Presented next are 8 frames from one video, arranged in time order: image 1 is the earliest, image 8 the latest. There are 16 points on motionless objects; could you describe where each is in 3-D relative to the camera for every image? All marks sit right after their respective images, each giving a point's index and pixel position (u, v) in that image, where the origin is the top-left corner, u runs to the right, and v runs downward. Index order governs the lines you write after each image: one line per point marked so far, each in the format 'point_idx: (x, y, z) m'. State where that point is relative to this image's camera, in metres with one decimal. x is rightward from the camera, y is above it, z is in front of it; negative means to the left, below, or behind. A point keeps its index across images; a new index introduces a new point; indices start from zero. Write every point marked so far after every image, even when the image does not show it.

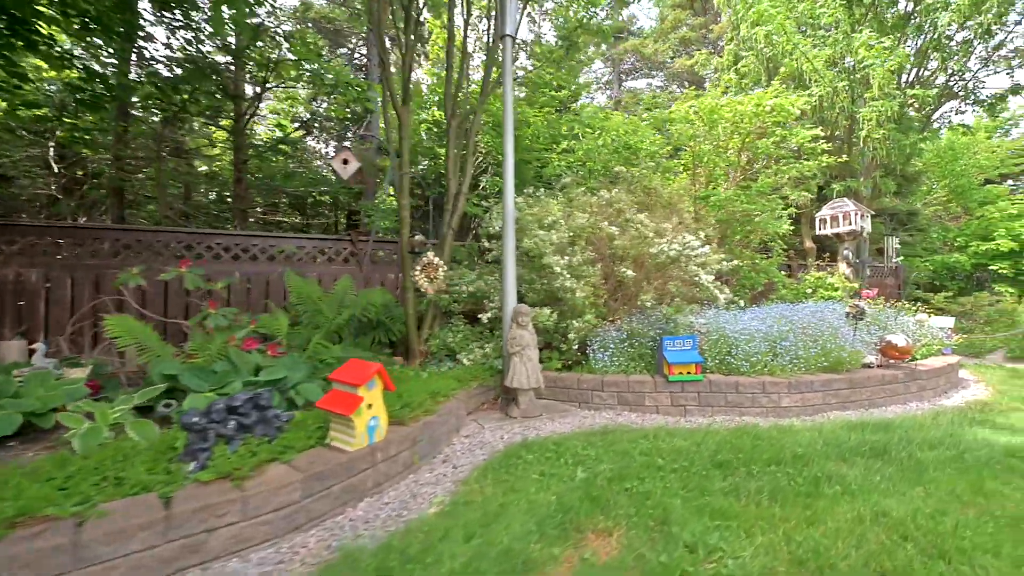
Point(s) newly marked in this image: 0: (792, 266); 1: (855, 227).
0: (+6.5, +0.5, +9.4) m
1: (+7.0, +1.2, +8.2) m
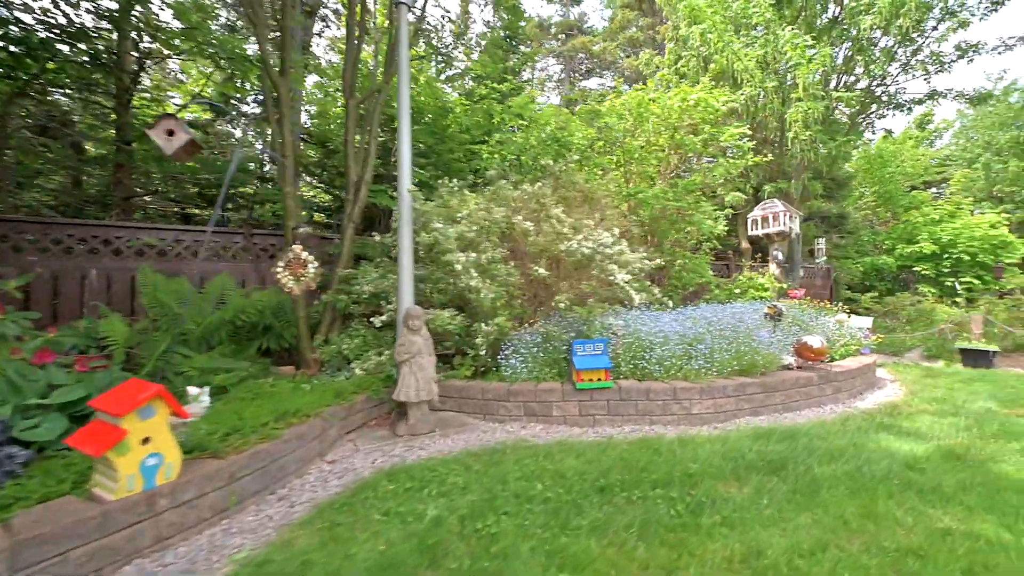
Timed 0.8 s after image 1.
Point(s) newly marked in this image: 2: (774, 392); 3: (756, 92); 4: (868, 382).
0: (+5.0, +0.5, +9.4) m
1: (+5.6, +1.2, +8.2) m
2: (+3.0, -1.2, +4.6) m
3: (+5.0, +4.0, +8.3) m
4: (+5.0, -1.3, +5.7) m
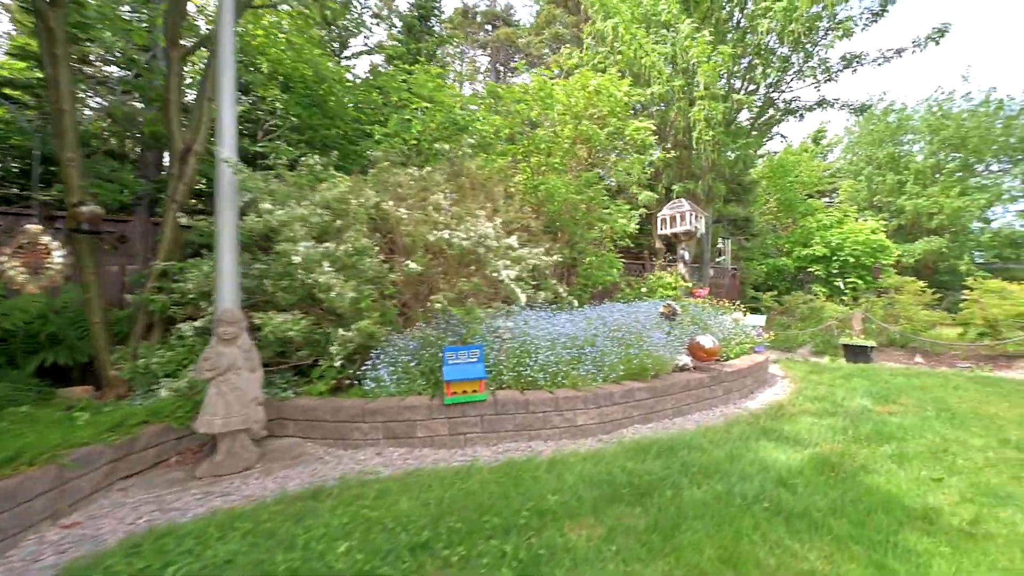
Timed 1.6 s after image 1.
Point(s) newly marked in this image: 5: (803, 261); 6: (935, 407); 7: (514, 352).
0: (+3.0, +0.5, +9.3) m
1: (+3.6, +1.3, +8.2) m
2: (+1.6, -1.2, +4.3) m
3: (+3.1, +4.1, +8.3) m
4: (+3.4, -1.3, +5.6) m
5: (+10.3, +0.9, +14.1) m
6: (+4.6, -1.3, +4.4) m
7: (0.0, -0.7, +4.2) m
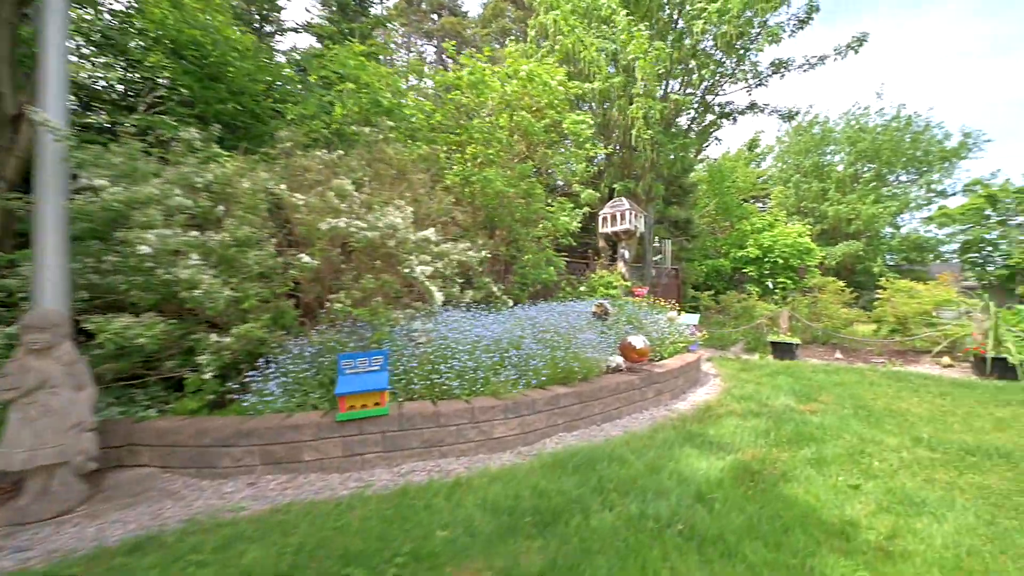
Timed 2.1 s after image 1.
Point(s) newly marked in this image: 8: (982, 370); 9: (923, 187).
0: (+1.6, +0.5, +9.1) m
1: (+2.4, +1.3, +8.1) m
2: (+0.8, -1.1, +4.0) m
3: (+1.9, +4.1, +8.1) m
4: (+2.5, -1.3, +5.5) m
5: (+8.3, +0.9, +14.7) m
6: (+3.8, -1.3, +4.4) m
7: (-0.8, -0.6, +3.7) m
8: (+7.2, -1.3, +6.2) m
9: (+17.9, +4.3, +17.5) m
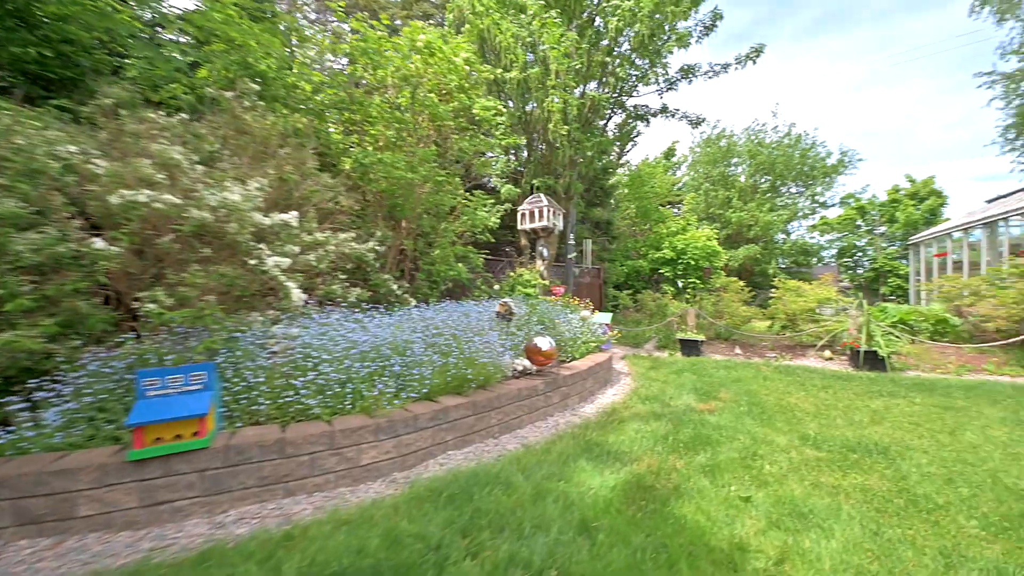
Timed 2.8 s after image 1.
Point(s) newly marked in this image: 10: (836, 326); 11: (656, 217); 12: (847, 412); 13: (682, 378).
0: (-0.3, +0.5, +8.8) m
1: (+0.7, +1.3, +7.9) m
2: (-0.2, -1.1, +3.5) m
3: (+0.2, +4.1, +7.8) m
4: (+1.2, -1.2, +5.3) m
5: (+5.5, +1.0, +15.4) m
6: (+2.6, -1.3, +4.5) m
7: (-1.7, -0.6, +3.0) m
8: (+5.8, -1.2, +6.7) m
9: (+14.5, +4.3, +19.6) m
10: (+6.1, -0.7, +7.6) m
11: (+6.0, +3.0, +16.9) m
12: (+3.4, -1.2, +4.1) m
13: (+2.4, -1.3, +5.6) m
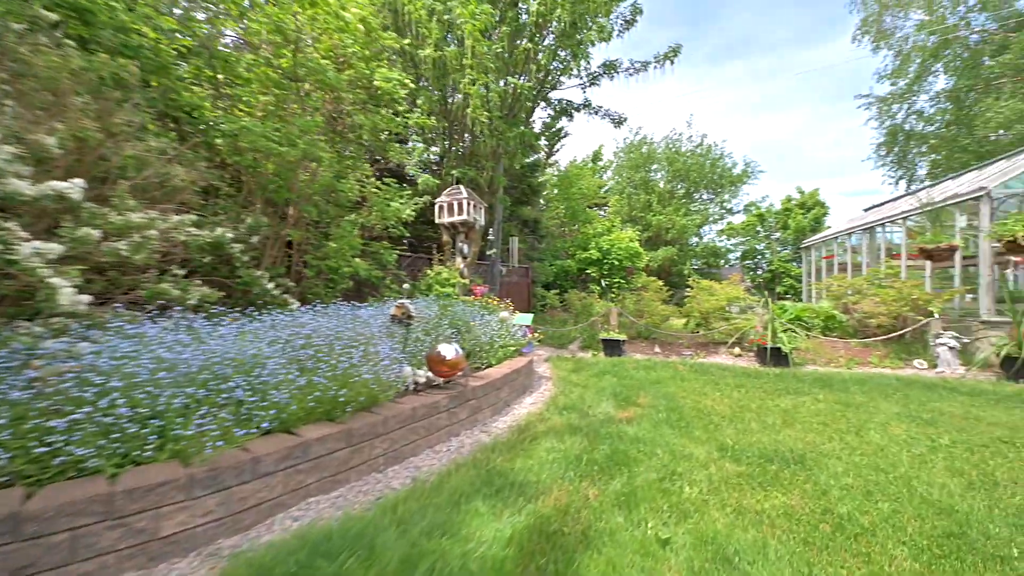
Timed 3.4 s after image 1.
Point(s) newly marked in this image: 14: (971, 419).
0: (-1.9, +0.5, +8.0) m
1: (-0.9, +1.3, +7.3) m
2: (-1.0, -1.1, +2.8) m
3: (-1.3, +4.1, +7.1) m
4: (+0.1, -1.2, +4.8) m
5: (+2.7, +1.0, +15.5) m
6: (+1.6, -1.2, +4.2) m
7: (-2.4, -0.6, +2.1) m
8: (+4.4, -1.2, +7.0) m
9: (+10.8, +4.4, +21.1) m
10: (+4.6, -0.7, +7.9) m
11: (+3.0, +3.0, +17.0) m
12: (+2.4, -1.2, +3.9) m
13: (+1.2, -1.3, +5.4) m
14: (+4.3, -1.2, +3.7) m
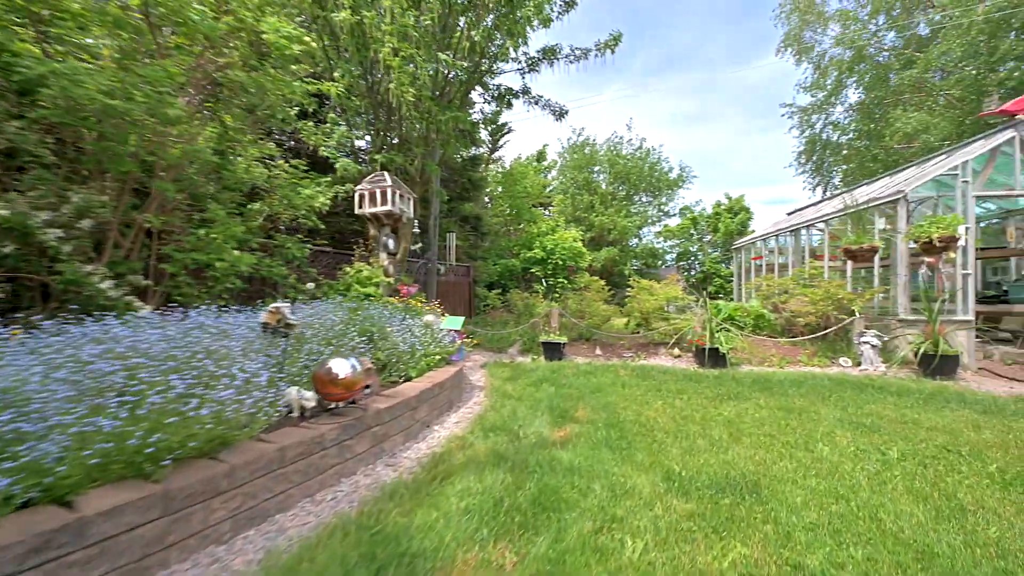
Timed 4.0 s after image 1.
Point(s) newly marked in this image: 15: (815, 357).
0: (-3.1, +0.5, +7.0) m
1: (-2.0, +1.3, +6.5) m
2: (-1.6, -1.1, +2.0) m
3: (-2.4, +4.1, +6.2) m
4: (-0.7, -1.2, +4.2) m
5: (+0.5, +1.0, +15.0) m
6: (+0.9, -1.2, +3.8) m
7: (-2.9, -0.6, +1.1) m
8: (+3.2, -1.2, +6.8) m
9: (+7.8, +4.4, +21.7) m
10: (+3.3, -0.7, +7.8) m
11: (+0.6, +3.0, +16.6) m
12: (+1.7, -1.2, +3.6) m
13: (+0.3, -1.3, +4.8) m
14: (+3.6, -1.2, +3.6) m
15: (+5.3, -1.2, +7.0) m
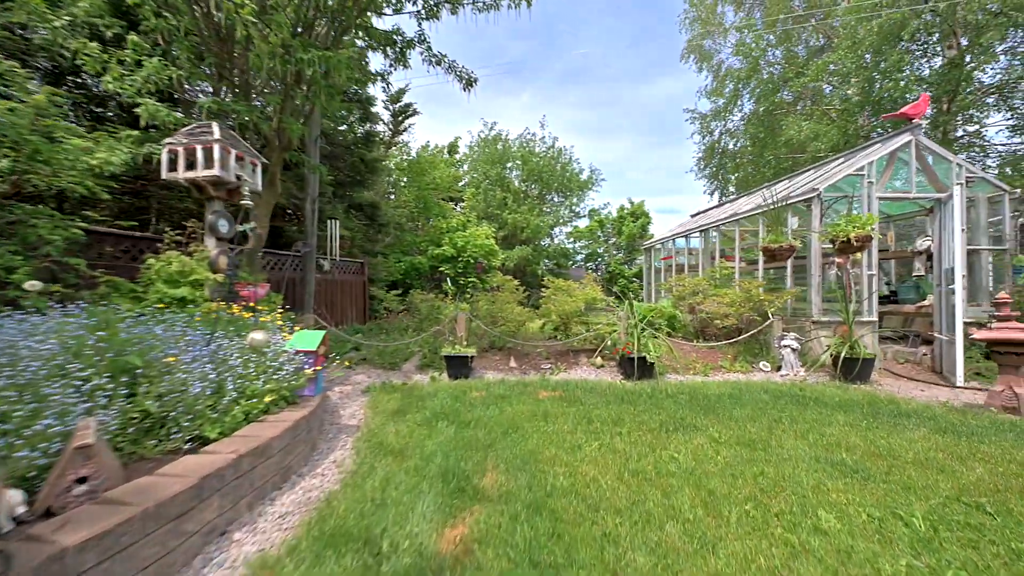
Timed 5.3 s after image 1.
0: (-4.5, +0.5, +4.8) m
1: (-3.3, +1.3, +4.5) m
2: (-1.9, -1.1, +0.3) m
3: (-3.7, +4.1, +4.2) m
4: (-1.6, -1.2, +2.5) m
5: (-2.7, +1.0, +13.4) m
6: (+0.1, -1.3, +2.5) m
7: (-3.0, -0.6, -0.9) m
8: (+1.7, -1.2, +6.0) m
9: (+3.0, +4.4, +21.5) m
10: (+1.6, -0.7, +6.9) m
11: (-3.0, +3.0, +15.0) m
12: (+0.9, -1.2, +2.5) m
13: (-0.7, -1.3, +3.4) m
14: (+2.7, -1.2, +2.9) m
15: (+3.7, -1.2, +6.6) m
